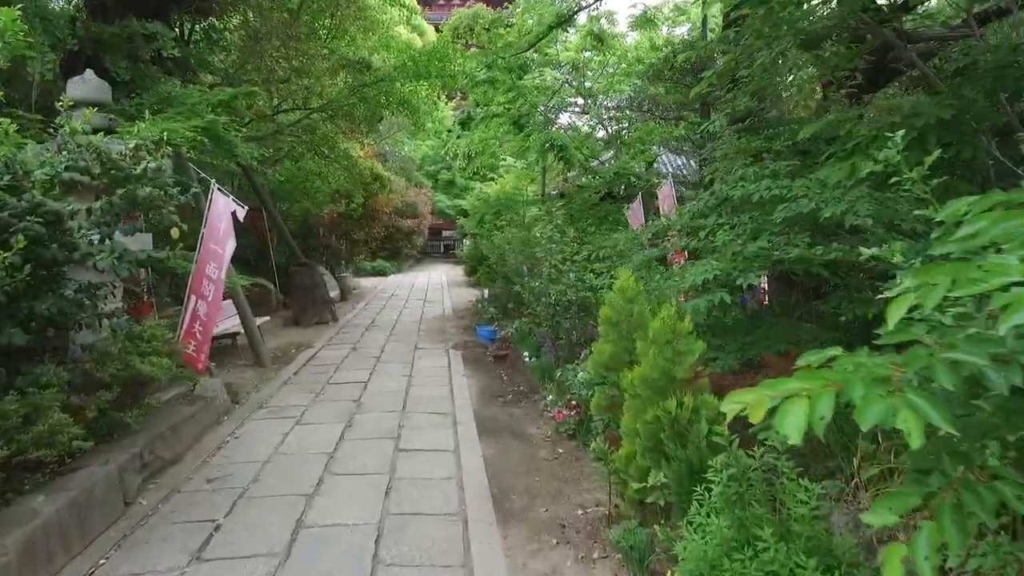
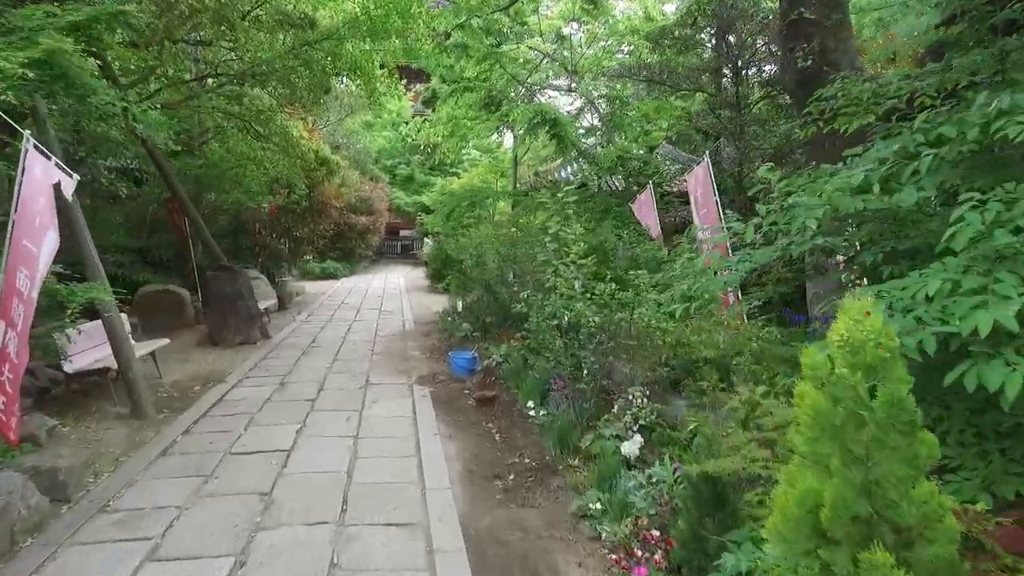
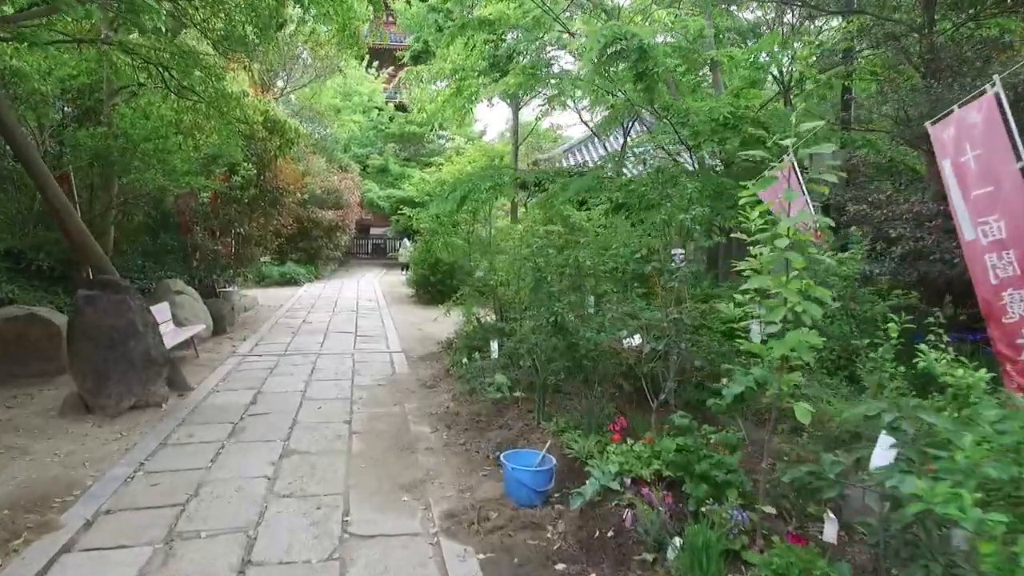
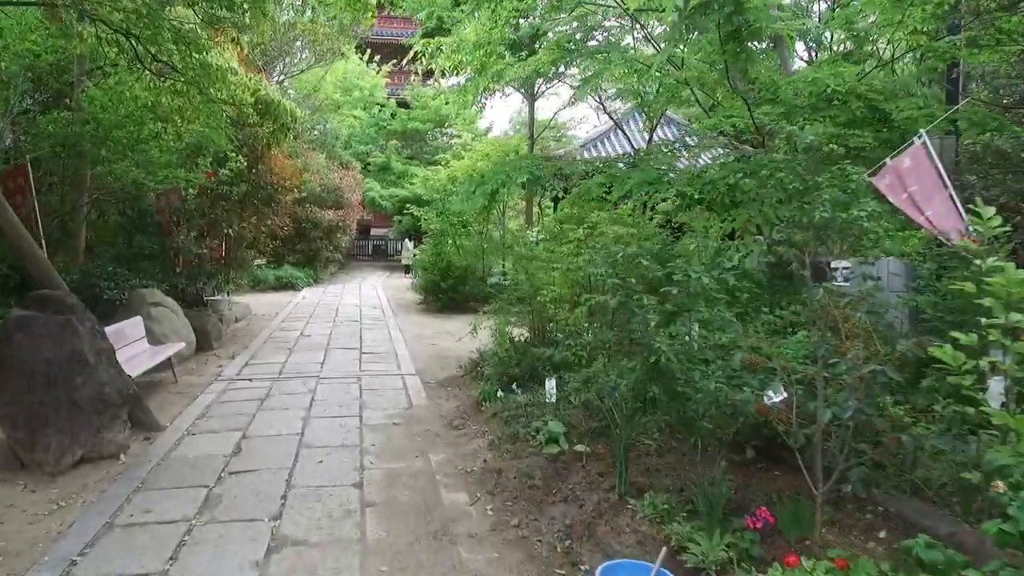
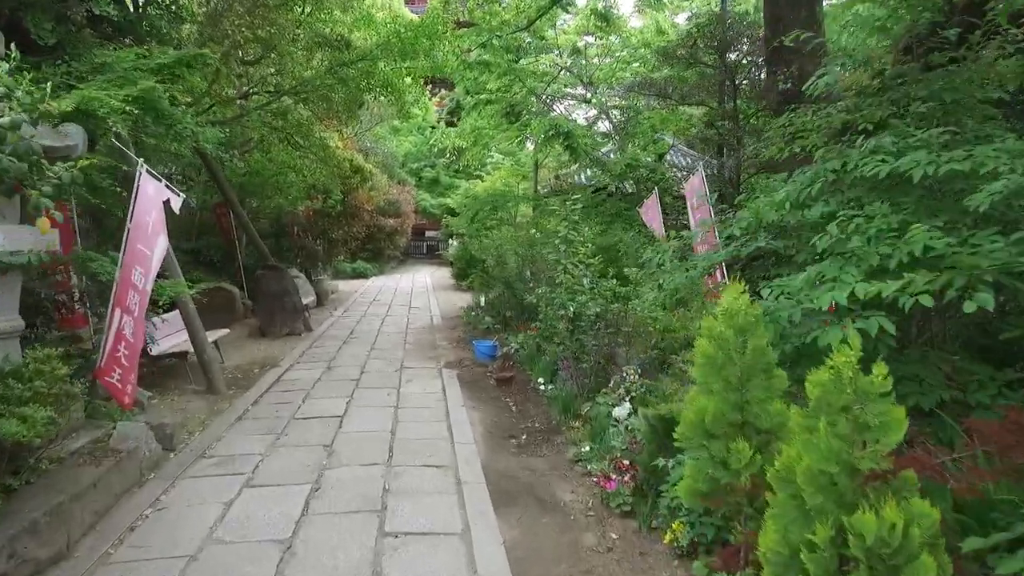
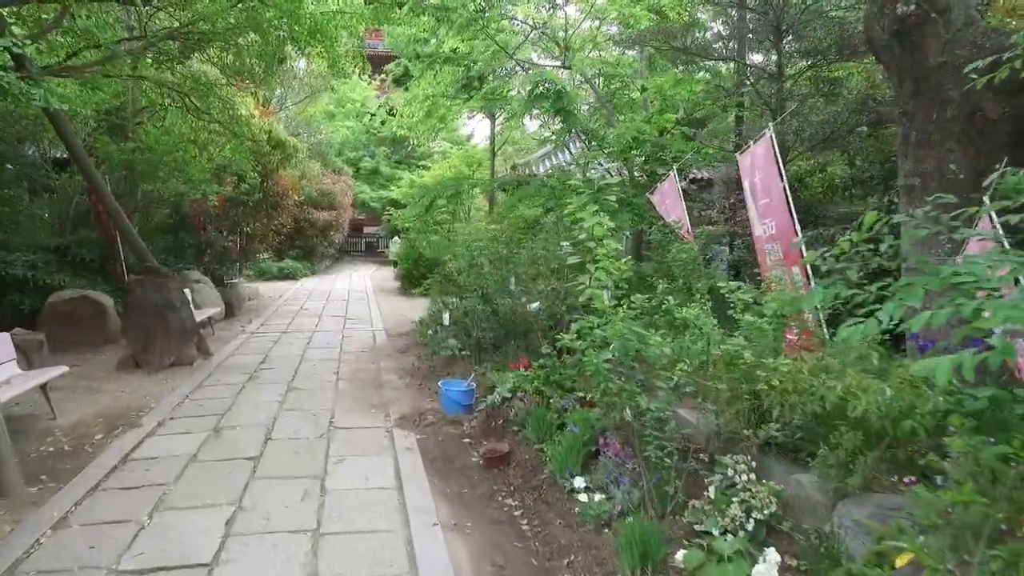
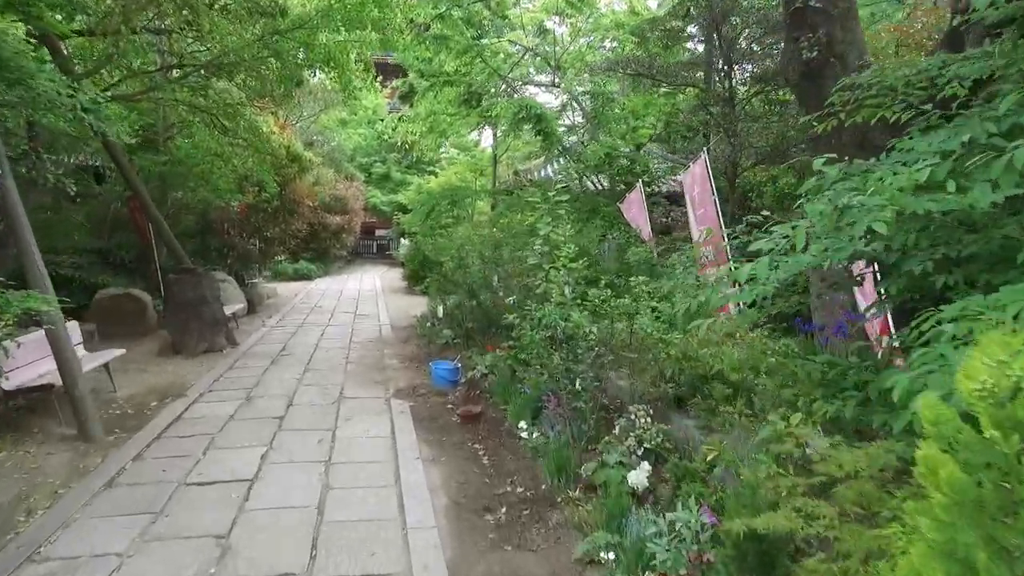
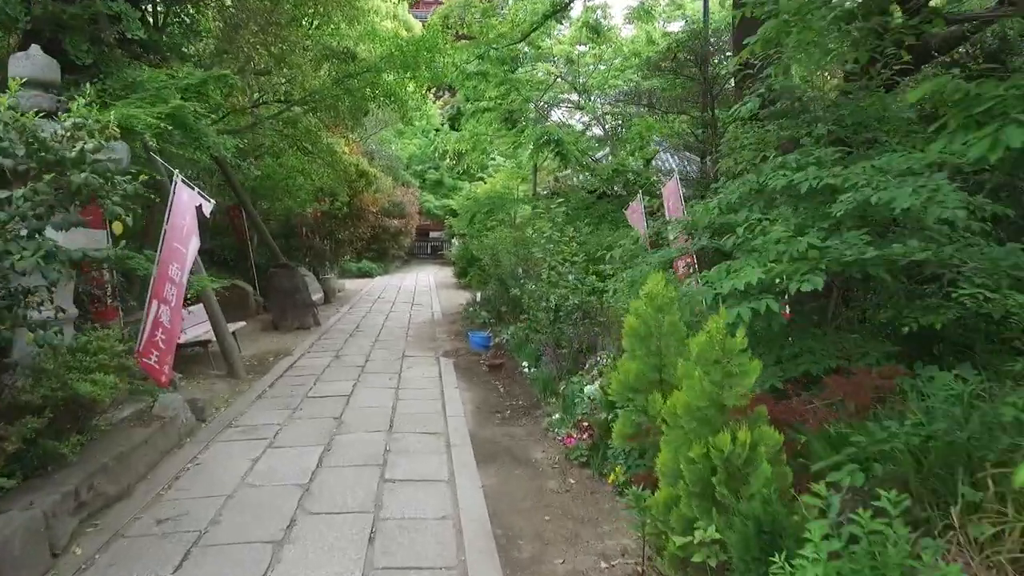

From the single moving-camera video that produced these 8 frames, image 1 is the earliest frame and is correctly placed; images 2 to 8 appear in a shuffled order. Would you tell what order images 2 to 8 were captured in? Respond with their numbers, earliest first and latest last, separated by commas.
8, 5, 2, 7, 6, 3, 4
